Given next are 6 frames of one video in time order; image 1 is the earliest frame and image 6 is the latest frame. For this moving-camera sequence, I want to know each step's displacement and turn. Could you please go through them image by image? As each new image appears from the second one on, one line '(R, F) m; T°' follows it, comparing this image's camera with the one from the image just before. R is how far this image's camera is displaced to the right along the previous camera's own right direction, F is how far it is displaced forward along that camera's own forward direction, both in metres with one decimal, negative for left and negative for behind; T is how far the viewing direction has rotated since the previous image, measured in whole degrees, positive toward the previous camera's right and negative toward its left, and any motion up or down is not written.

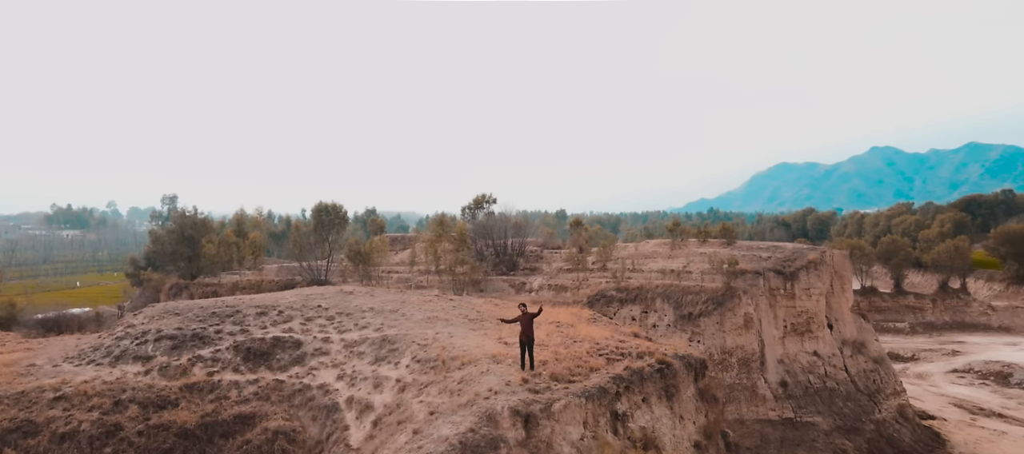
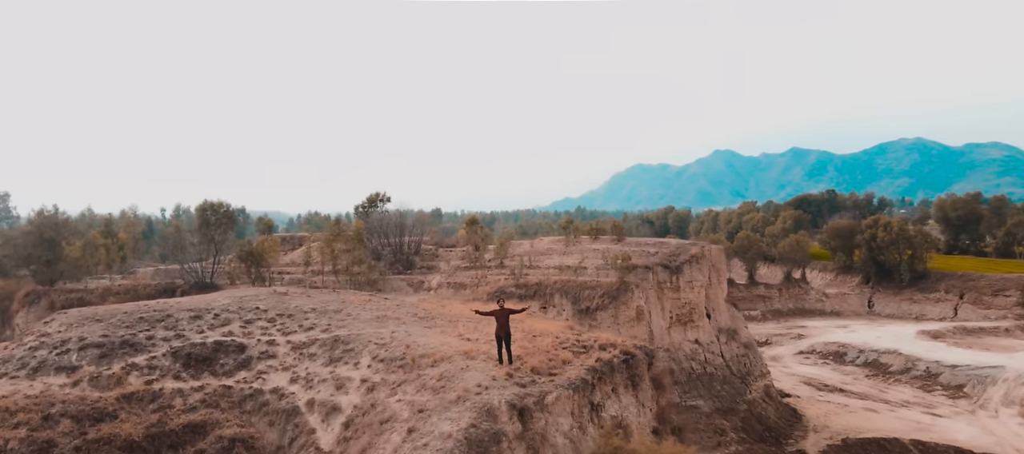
(-1.2, 0.0) m; +7°
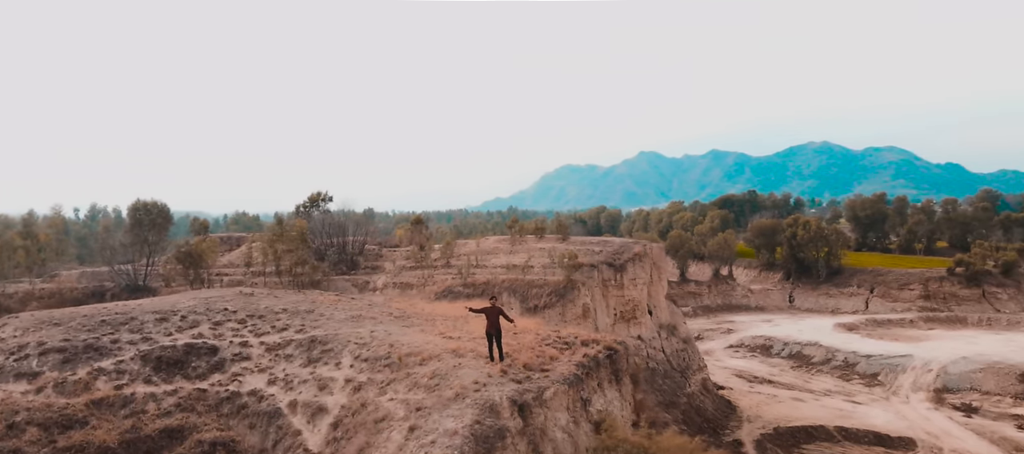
(-0.6, -0.1) m; +4°
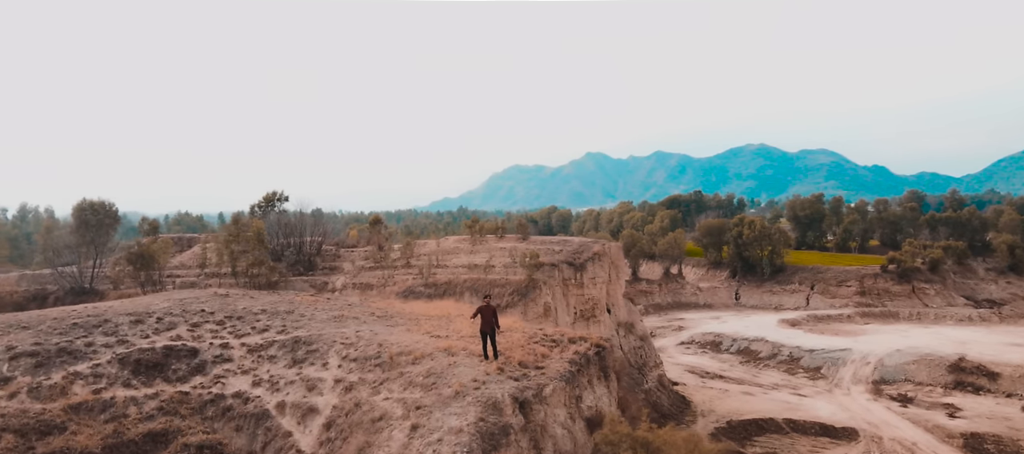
(-0.5, -0.1) m; +3°
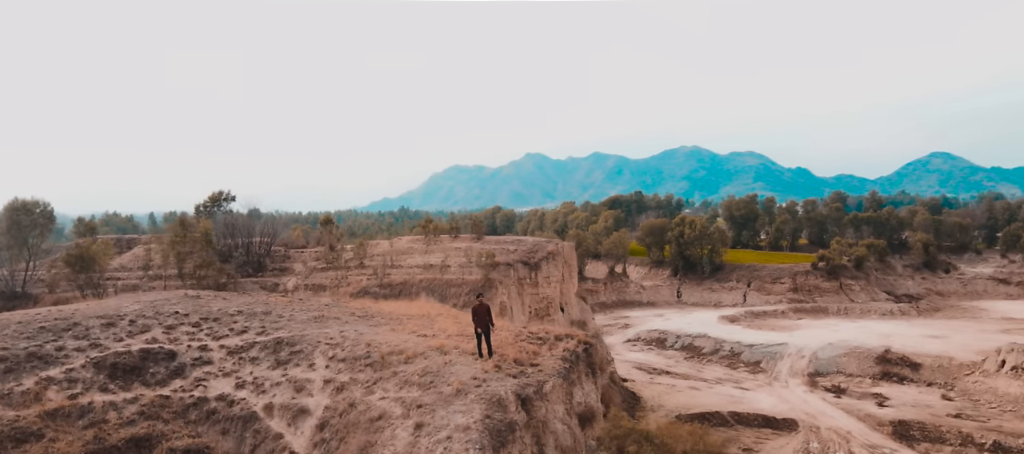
(-0.6, -0.1) m; +3°
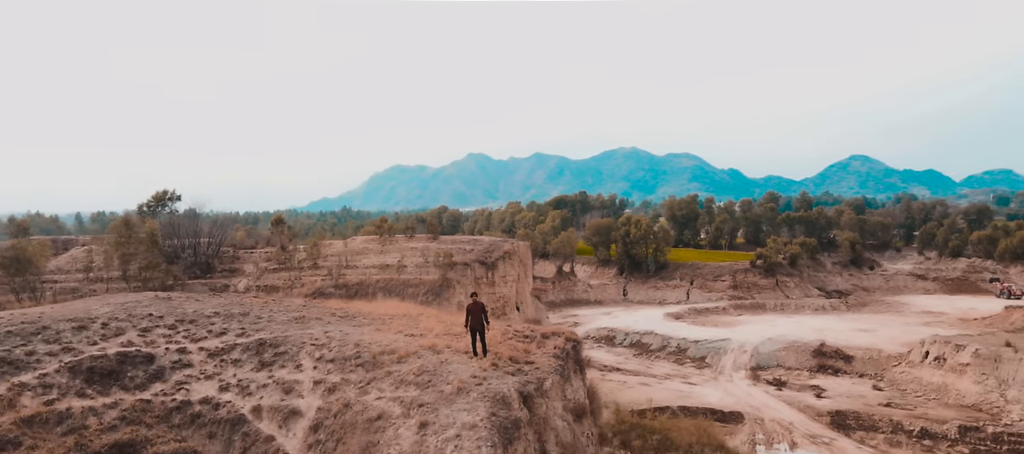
(-0.5, -0.1) m; +3°
